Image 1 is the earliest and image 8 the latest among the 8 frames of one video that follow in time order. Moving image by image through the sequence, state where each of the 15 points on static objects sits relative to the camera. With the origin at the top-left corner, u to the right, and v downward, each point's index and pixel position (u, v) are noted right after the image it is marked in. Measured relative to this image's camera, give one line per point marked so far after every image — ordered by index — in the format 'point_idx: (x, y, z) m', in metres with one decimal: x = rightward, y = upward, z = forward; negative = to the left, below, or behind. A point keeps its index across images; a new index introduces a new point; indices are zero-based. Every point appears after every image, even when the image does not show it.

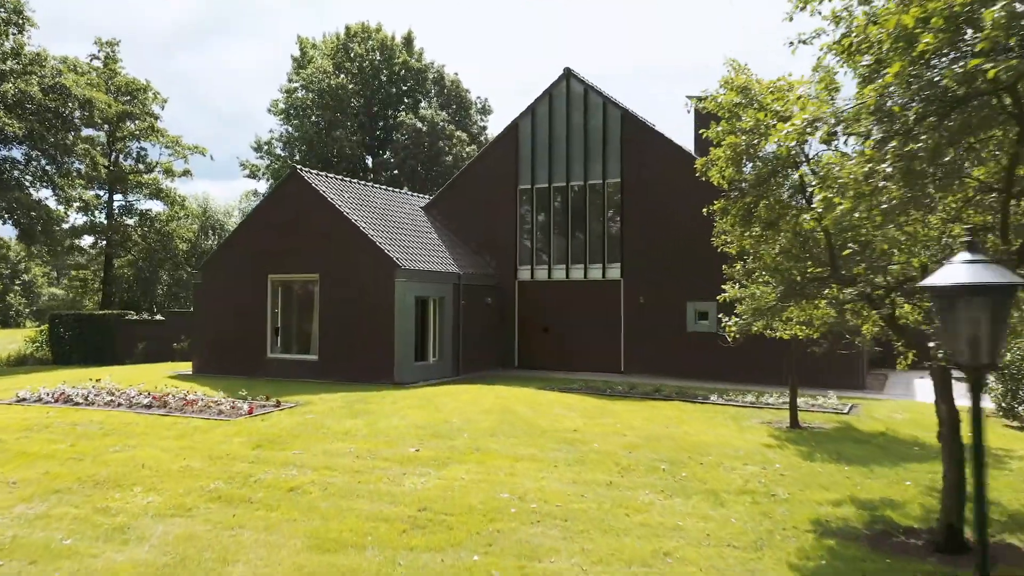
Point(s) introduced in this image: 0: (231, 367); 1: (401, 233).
0: (-5.8, -1.6, +17.0) m
1: (-2.3, +1.1, +16.9) m
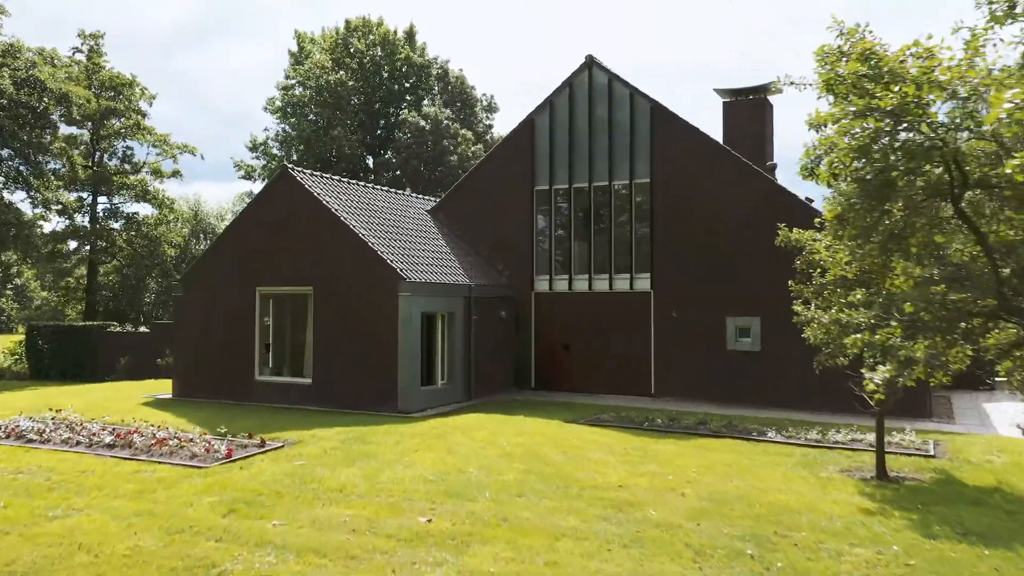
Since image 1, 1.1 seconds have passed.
0: (-5.5, -1.9, +15.2) m
1: (-2.0, +0.9, +15.1) m
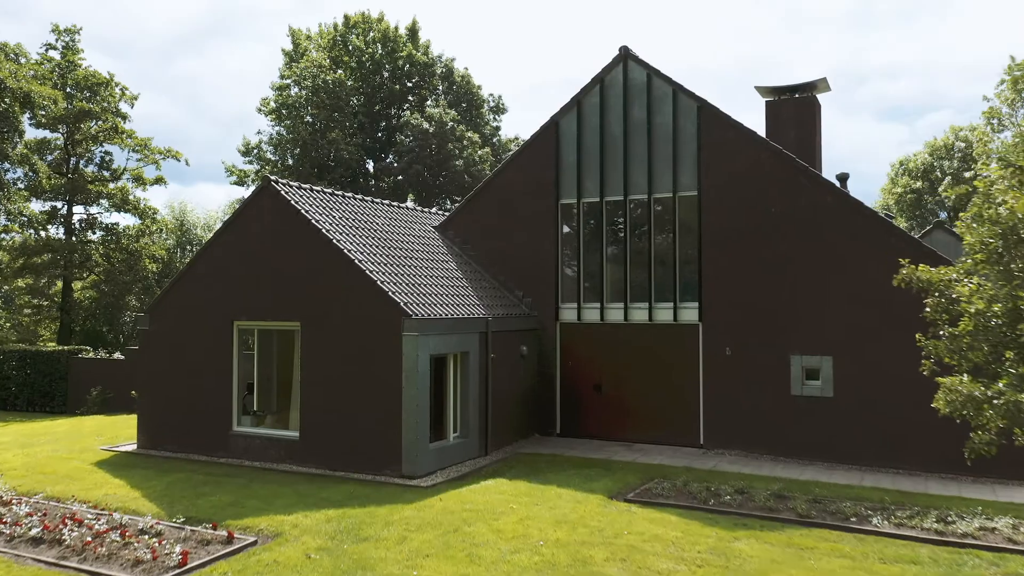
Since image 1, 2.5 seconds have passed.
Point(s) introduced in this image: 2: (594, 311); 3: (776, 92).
0: (-5.1, -2.4, +12.9) m
1: (-1.6, +0.3, +12.8) m
2: (+1.4, -0.4, +14.0) m
3: (+6.0, +4.4, +18.8) m
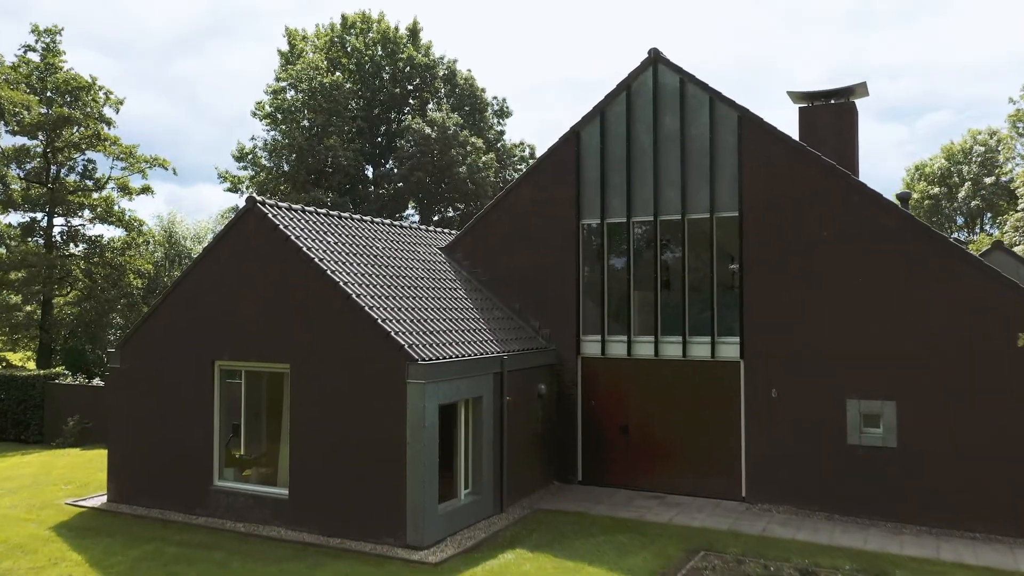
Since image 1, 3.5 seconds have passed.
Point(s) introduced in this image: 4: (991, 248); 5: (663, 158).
0: (-4.8, -2.9, +11.5) m
1: (-1.3, -0.1, +11.3) m
2: (+1.6, -0.9, +12.5) m
3: (+6.2, +4.0, +17.3) m
4: (+8.4, +0.7, +14.5) m
5: (+2.2, +1.9, +12.3) m
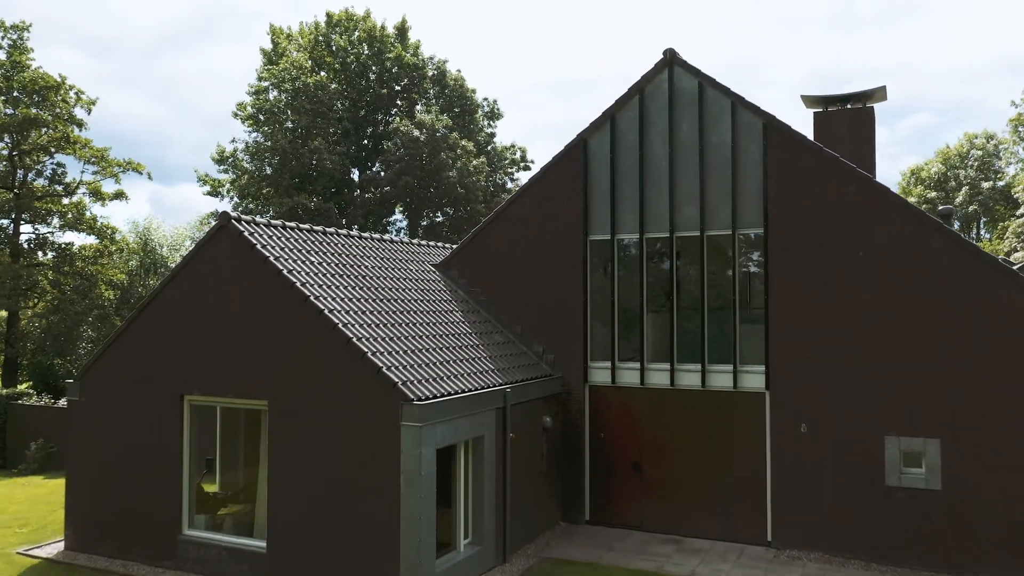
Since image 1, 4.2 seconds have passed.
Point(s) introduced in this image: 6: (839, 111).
0: (-4.8, -3.2, +10.3) m
1: (-1.3, -0.4, +10.2) m
2: (+1.7, -1.2, +11.4) m
3: (+6.1, +3.6, +16.3) m
4: (+8.4, +0.4, +13.5) m
5: (+2.3, +1.6, +11.3) m
6: (+6.3, +3.4, +16.1) m
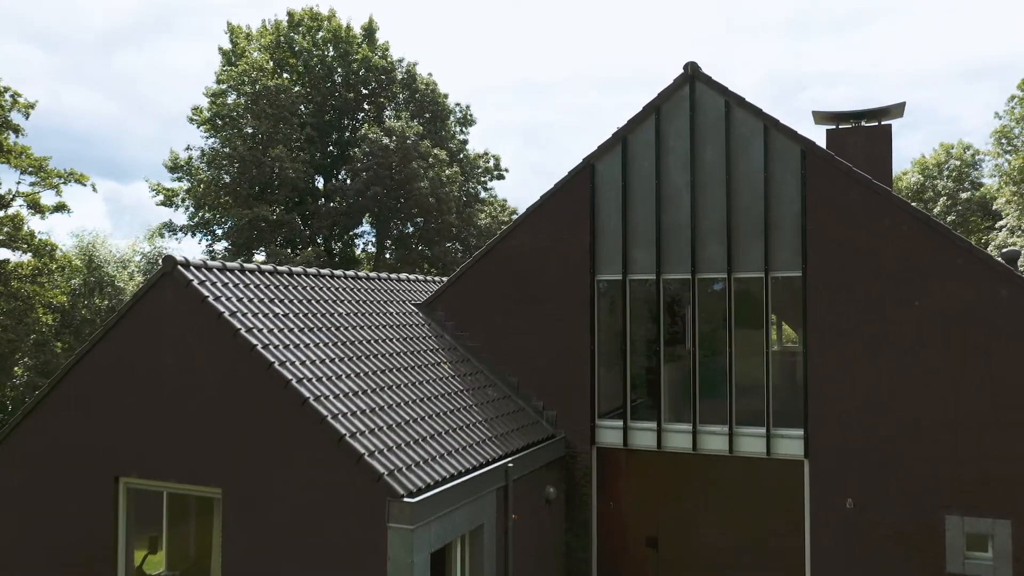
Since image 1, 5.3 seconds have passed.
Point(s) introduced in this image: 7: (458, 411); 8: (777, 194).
0: (-4.8, -3.7, +8.5) m
1: (-1.3, -1.0, +8.5) m
2: (+1.6, -1.8, +10.0) m
3: (+5.9, +3.1, +15.0) m
4: (+8.2, -0.2, +12.3) m
5: (+2.2, +1.0, +9.8) m
6: (+6.1, +2.9, +14.8) m
7: (-0.6, -1.3, +9.0) m
8: (+3.0, +1.1, +9.5) m
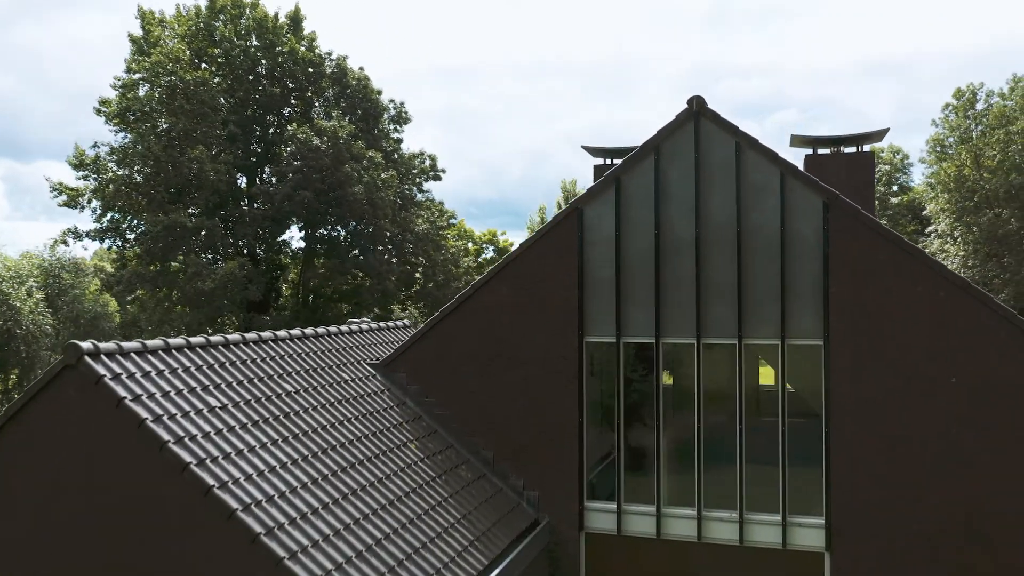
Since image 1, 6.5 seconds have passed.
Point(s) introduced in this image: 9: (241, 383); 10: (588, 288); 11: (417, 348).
0: (-4.9, -4.4, +6.7) m
1: (-1.4, -1.7, +7.1) m
2: (+1.4, -2.4, +8.7) m
3: (+5.2, +2.5, +14.1) m
4: (+7.8, -0.8, +11.7) m
5: (+2.0, +0.4, +8.6) m
6: (+5.4, +2.3, +13.9) m
7: (-0.7, -2.0, +7.6) m
8: (+2.8, +0.4, +8.3) m
9: (-2.4, -0.9, +7.4) m
10: (+0.8, 0.0, +8.9) m
11: (-1.1, -0.7, +9.5) m
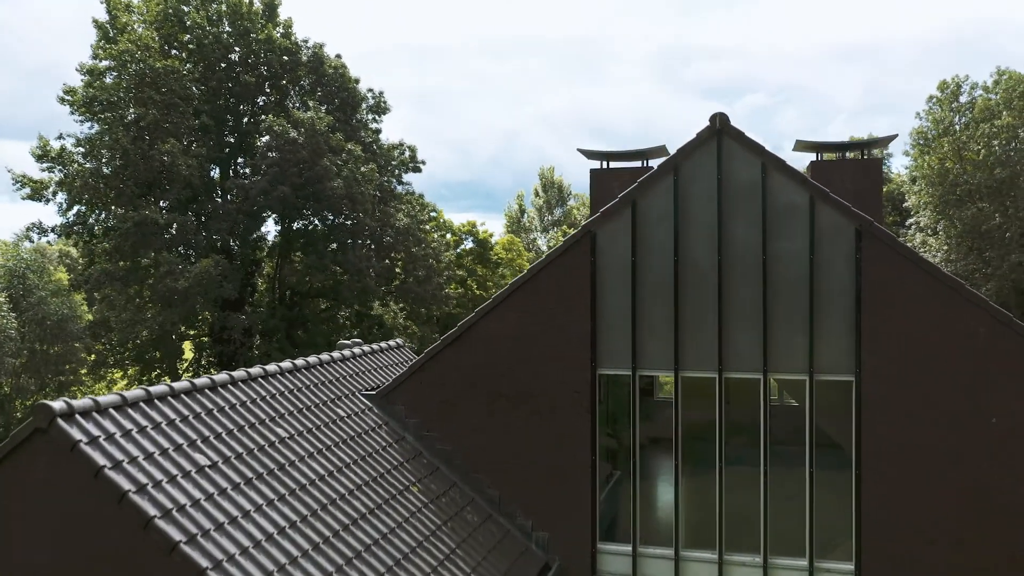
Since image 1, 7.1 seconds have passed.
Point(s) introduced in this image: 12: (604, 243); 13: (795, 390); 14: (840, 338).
0: (-4.7, -4.8, +6.1) m
1: (-1.2, -2.0, +6.4) m
2: (+1.5, -2.7, +8.2) m
3: (+5.1, +2.3, +13.6) m
4: (+7.7, -1.0, +11.4) m
5: (+2.1, +0.1, +8.1) m
6: (+5.3, +2.1, +13.5) m
7: (-0.6, -2.3, +7.0) m
8: (+3.0, +0.1, +7.8) m
9: (-2.3, -1.2, +6.7) m
10: (+0.9, -0.3, +8.4) m
11: (-1.0, -1.0, +8.8) m
12: (+0.9, +0.5, +8.3) m
13: (+2.7, -1.0, +7.9) m
14: (+3.1, -0.4, +7.8) m
